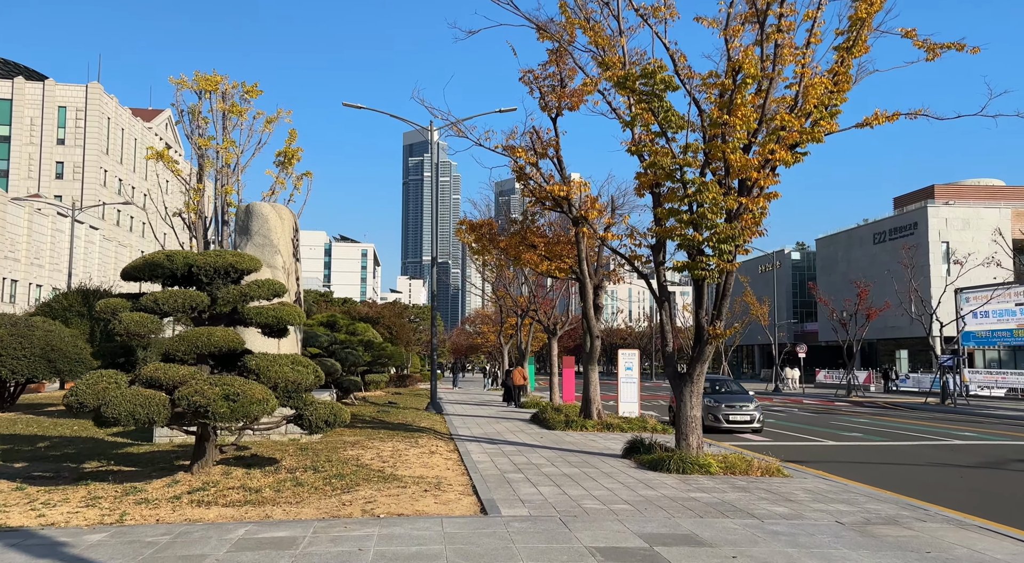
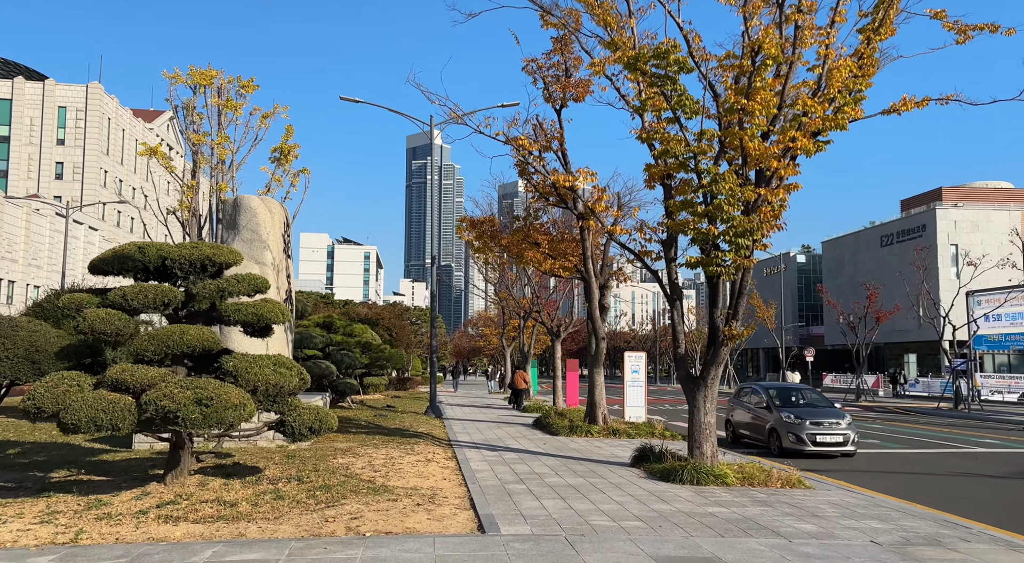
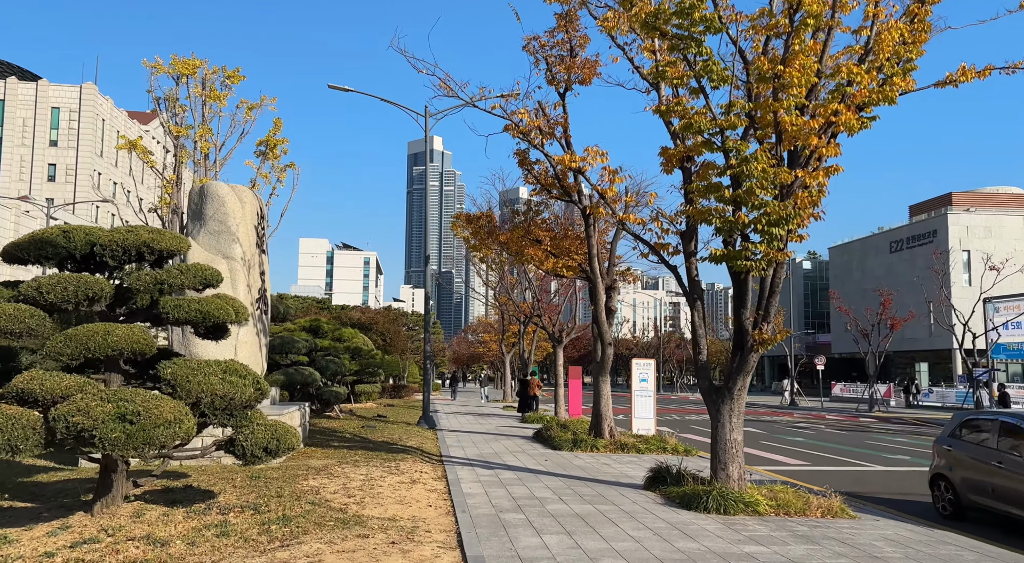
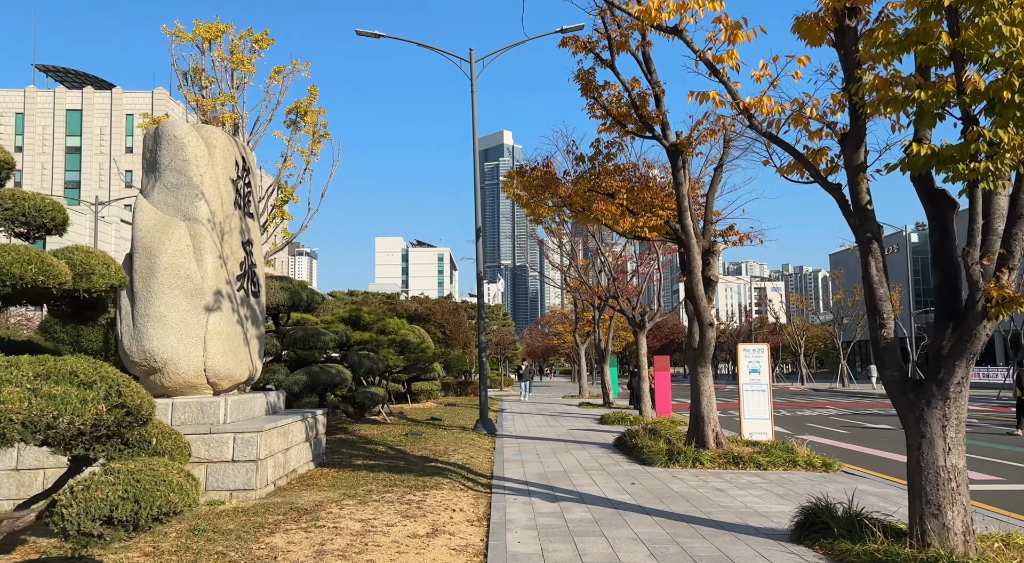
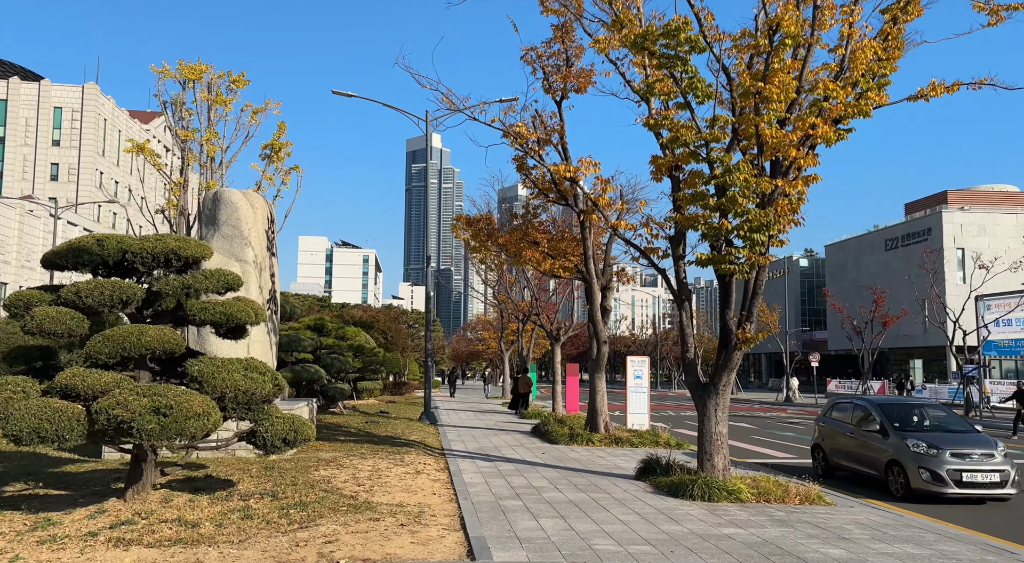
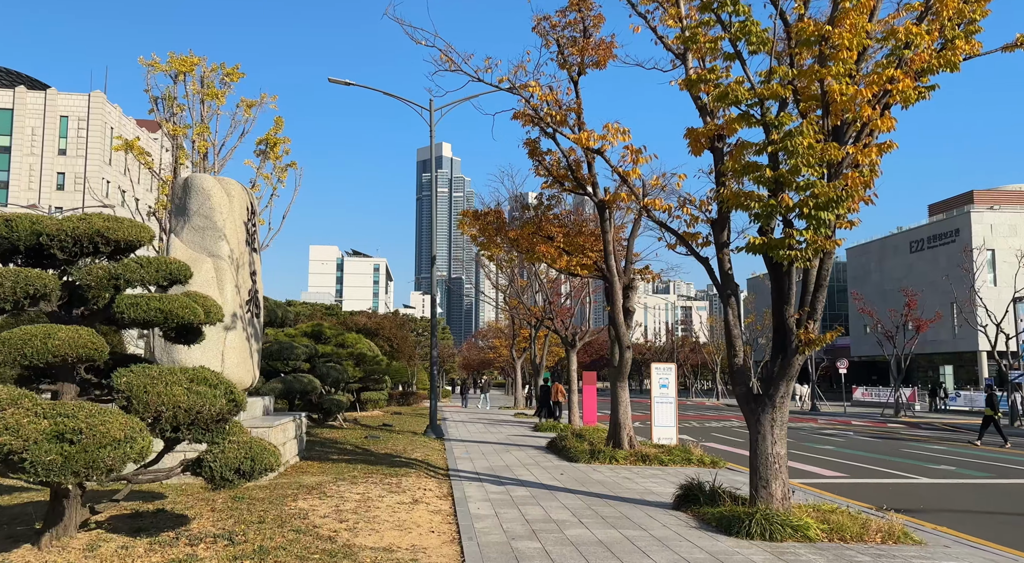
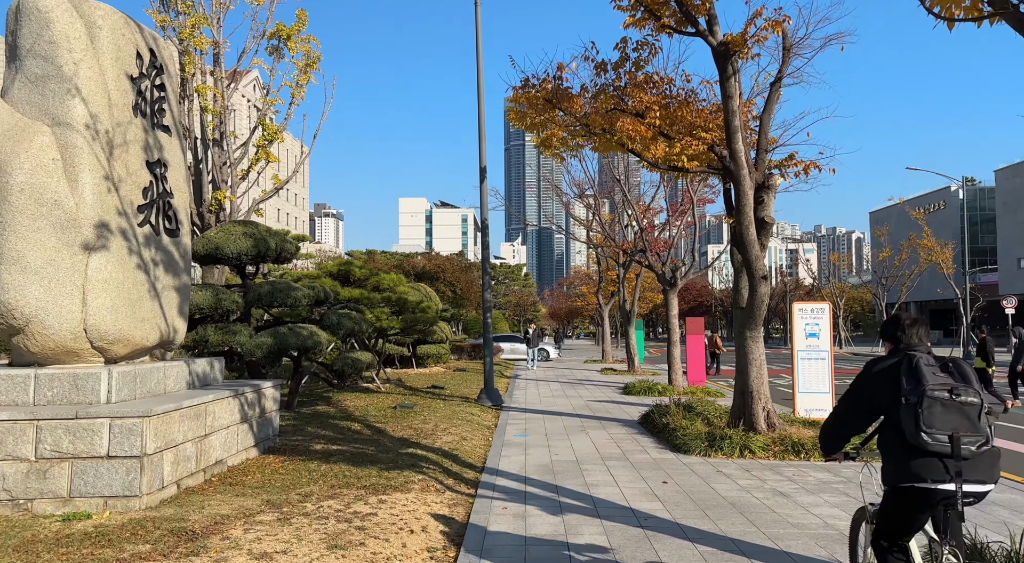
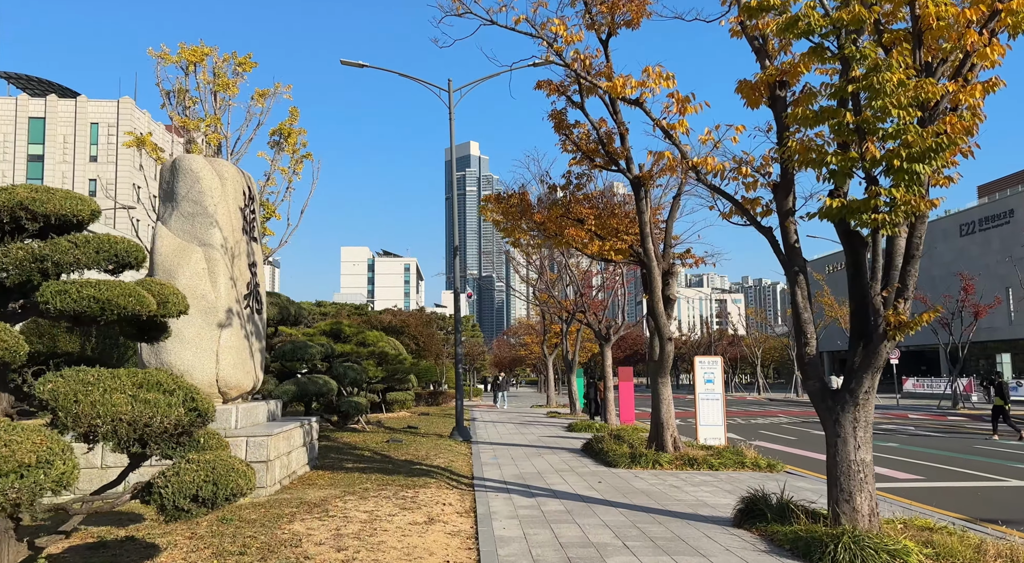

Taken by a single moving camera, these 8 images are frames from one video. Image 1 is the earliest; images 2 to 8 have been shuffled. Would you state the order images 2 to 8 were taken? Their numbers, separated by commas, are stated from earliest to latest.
2, 5, 3, 6, 8, 4, 7
